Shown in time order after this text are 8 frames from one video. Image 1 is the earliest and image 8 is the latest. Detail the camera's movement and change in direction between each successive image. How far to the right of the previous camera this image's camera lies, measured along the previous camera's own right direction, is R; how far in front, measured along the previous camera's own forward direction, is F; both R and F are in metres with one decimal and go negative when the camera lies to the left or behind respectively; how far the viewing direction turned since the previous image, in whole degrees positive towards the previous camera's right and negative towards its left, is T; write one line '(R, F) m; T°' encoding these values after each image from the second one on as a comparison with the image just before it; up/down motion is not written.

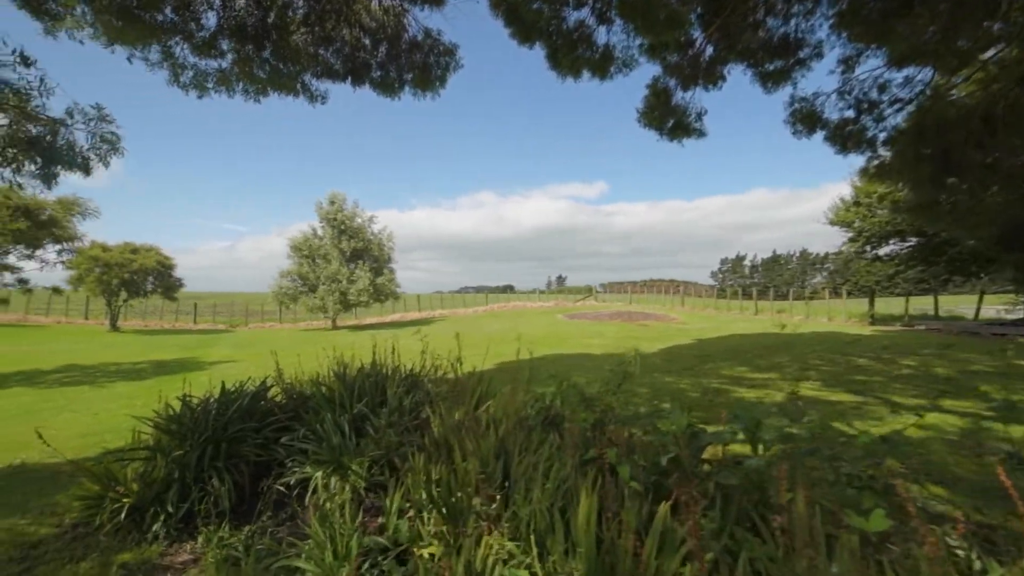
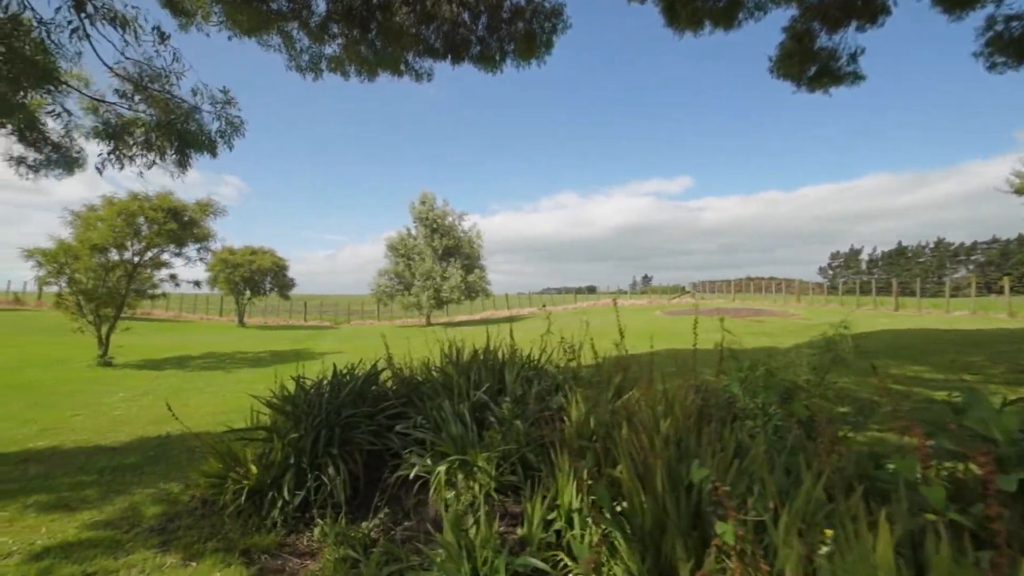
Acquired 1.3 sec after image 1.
(-0.5, +0.7) m; -11°
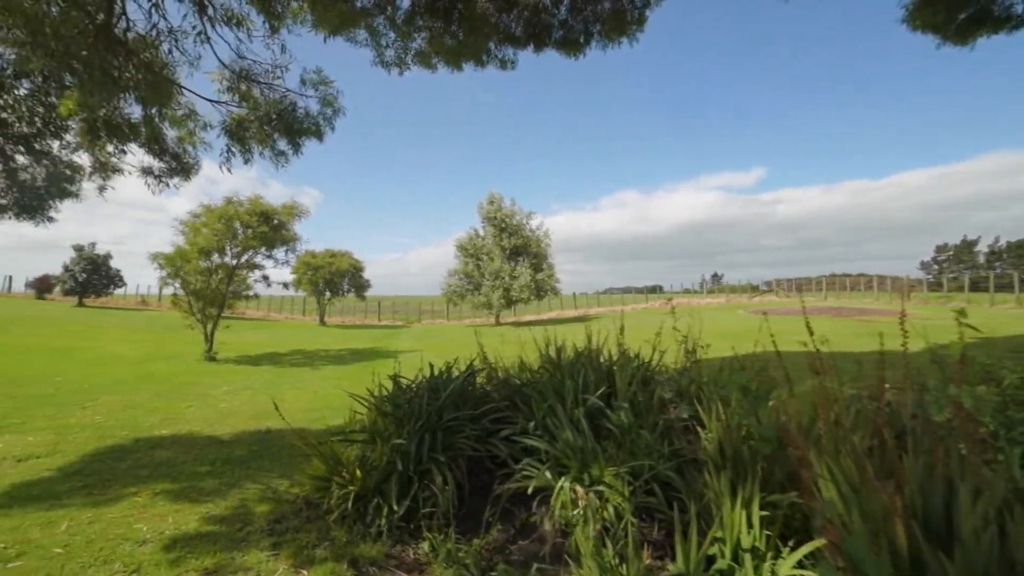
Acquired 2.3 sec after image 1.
(-0.4, +0.4) m; -8°
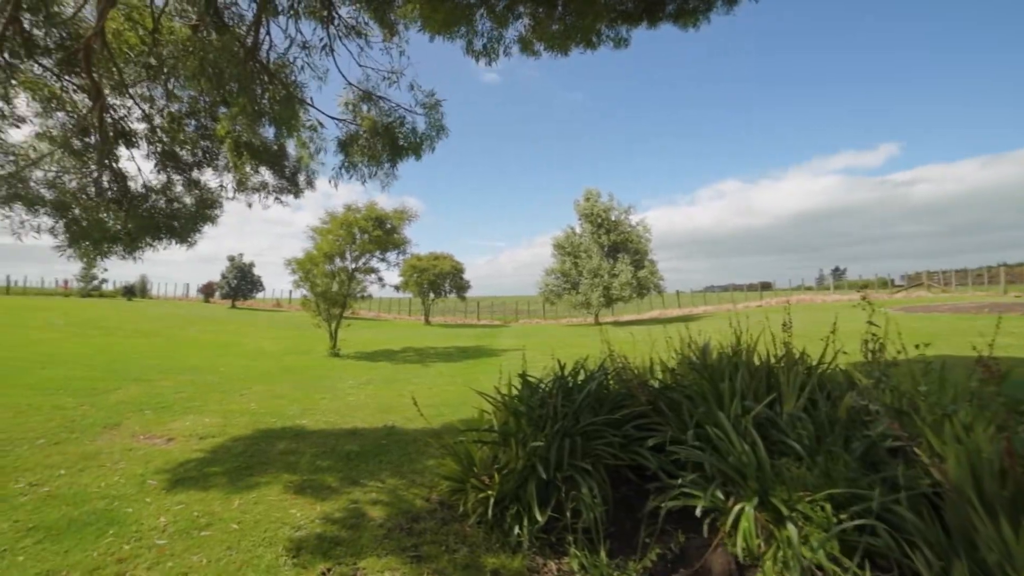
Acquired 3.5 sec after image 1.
(-0.4, +0.3) m; -12°
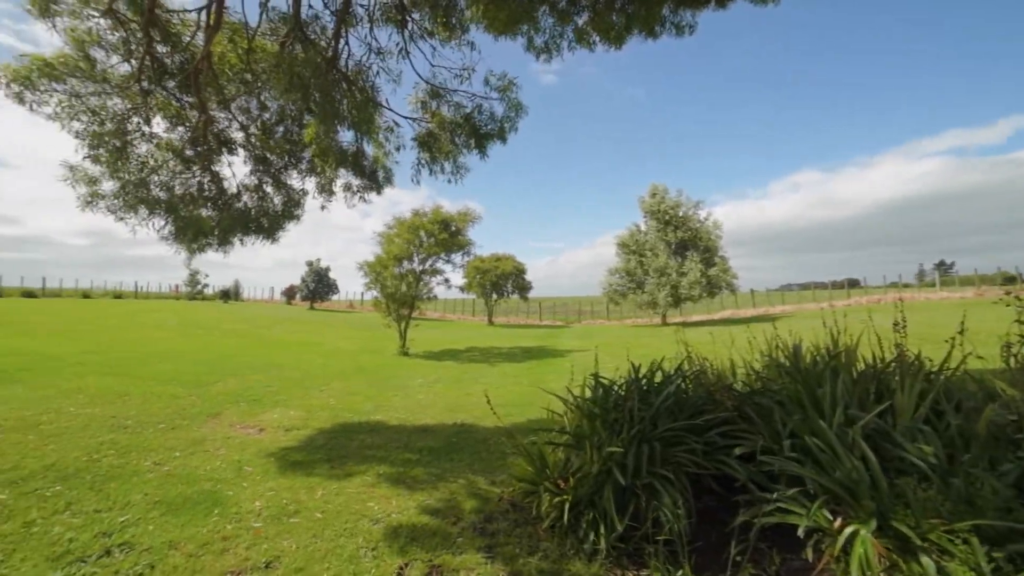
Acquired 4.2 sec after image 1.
(-0.1, +0.1) m; -8°
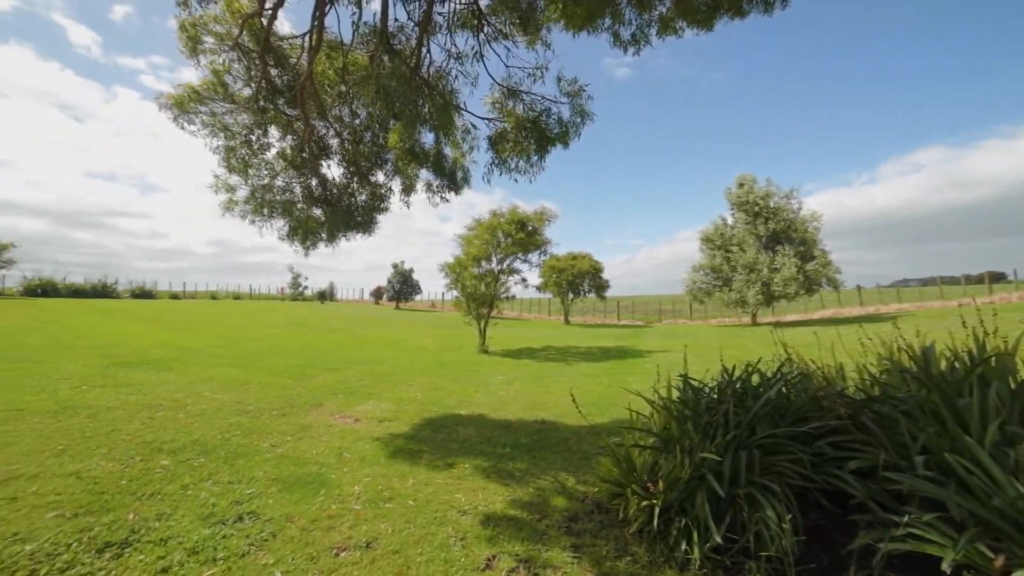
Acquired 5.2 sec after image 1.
(-0.1, 0.0) m; -10°
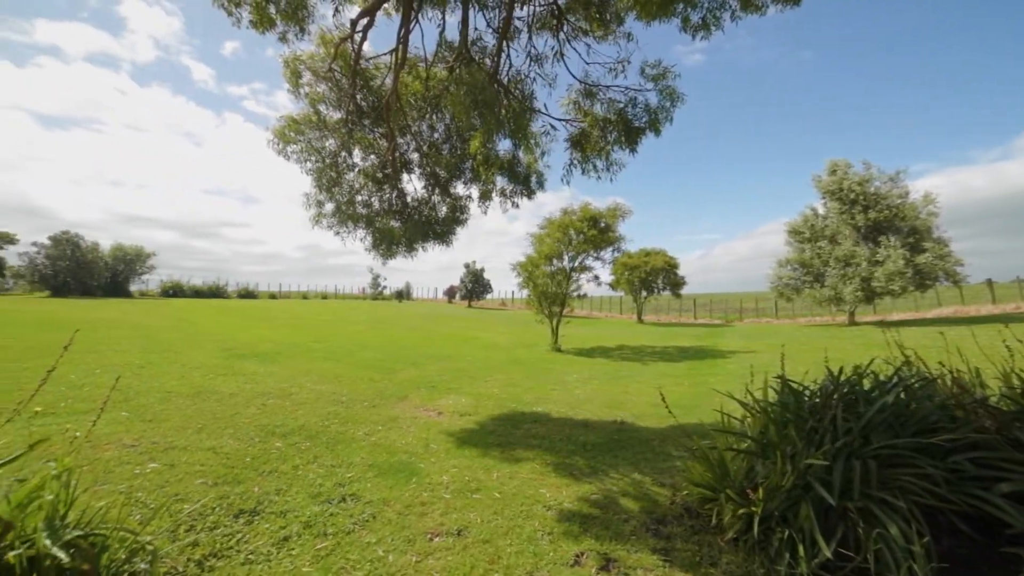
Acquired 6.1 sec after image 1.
(-0.1, 0.0) m; -9°
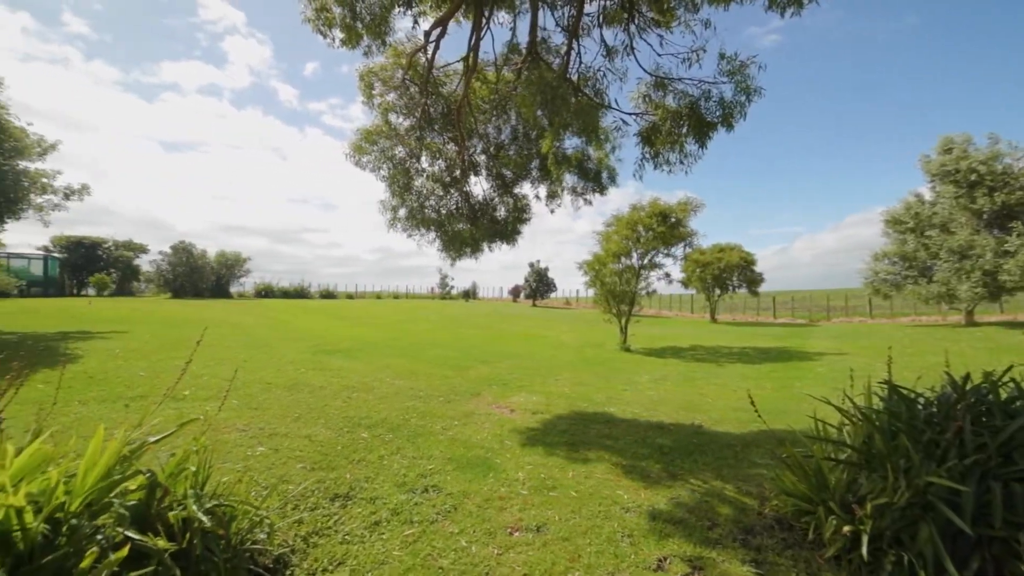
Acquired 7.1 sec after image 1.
(-0.1, 0.0) m; -8°
